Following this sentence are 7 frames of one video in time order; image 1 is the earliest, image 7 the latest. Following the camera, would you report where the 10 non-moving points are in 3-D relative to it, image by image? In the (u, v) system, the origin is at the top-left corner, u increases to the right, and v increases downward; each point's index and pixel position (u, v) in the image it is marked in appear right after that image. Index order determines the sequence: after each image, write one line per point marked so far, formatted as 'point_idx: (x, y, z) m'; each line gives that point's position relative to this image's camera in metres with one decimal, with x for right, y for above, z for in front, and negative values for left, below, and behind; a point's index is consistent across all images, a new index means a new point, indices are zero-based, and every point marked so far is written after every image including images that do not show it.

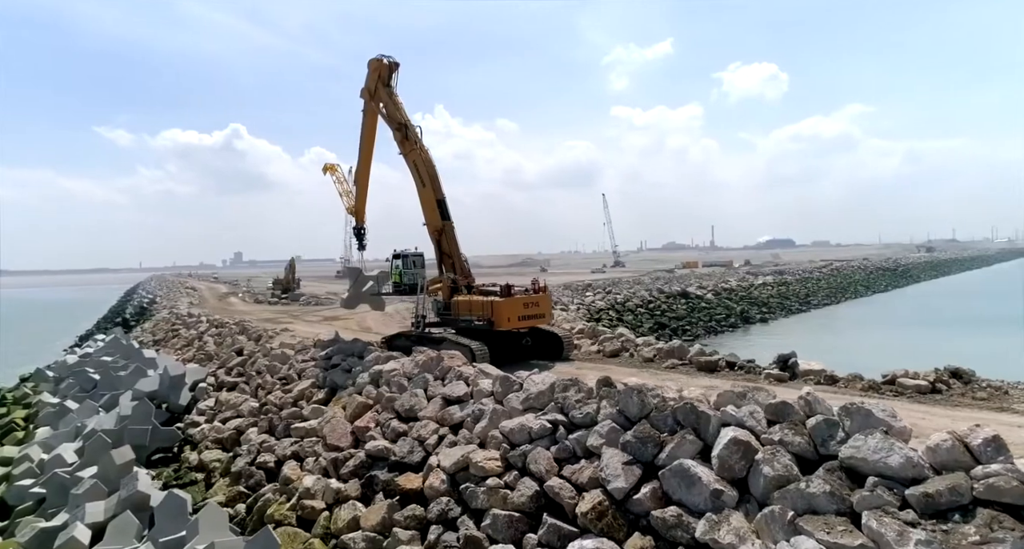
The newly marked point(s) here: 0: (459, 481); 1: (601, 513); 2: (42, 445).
0: (-0.4, -1.5, +4.4) m
1: (+0.5, -1.3, +3.4) m
2: (-6.6, -2.4, +8.6) m
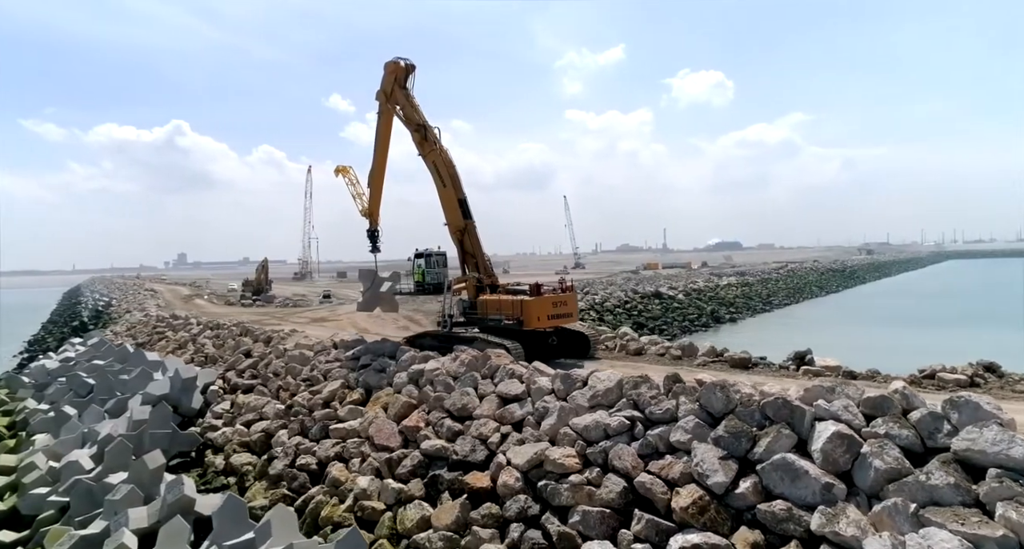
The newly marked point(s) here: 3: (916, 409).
0: (+0.1, -1.4, +4.3) m
1: (+1.1, -1.3, +3.4) m
2: (-6.3, -2.4, +8.3) m
3: (+2.3, -0.8, +3.4) m
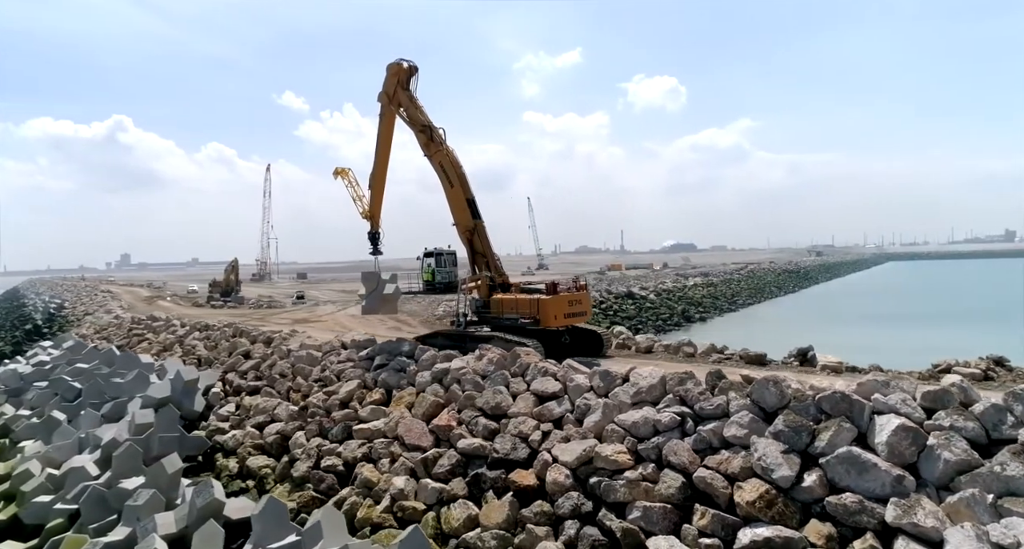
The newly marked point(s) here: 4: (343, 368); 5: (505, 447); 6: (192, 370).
0: (+0.5, -1.4, +4.3) m
1: (+1.5, -1.3, +3.5) m
2: (-6.1, -2.4, +8.0) m
3: (+2.6, -0.7, +3.5) m
4: (-2.1, -1.2, +7.6) m
5: (-0.1, -1.4, +4.9) m
6: (-4.6, -1.4, +8.8) m
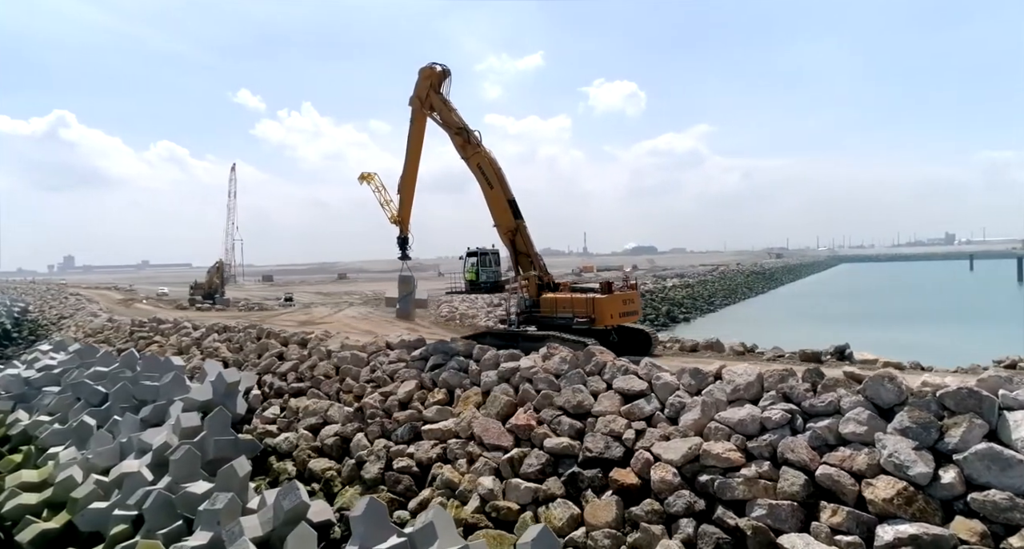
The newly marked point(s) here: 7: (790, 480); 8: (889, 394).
0: (+1.2, -1.4, +4.3) m
1: (+2.2, -1.2, +3.4) m
2: (-5.4, -2.4, +7.8) m
3: (+3.4, -0.7, +3.5) m
4: (-1.4, -1.1, +7.5) m
5: (+0.7, -1.3, +4.8) m
6: (-3.9, -1.4, +8.7) m
7: (+1.7, -1.3, +3.8) m
8: (+2.5, -0.8, +4.0) m
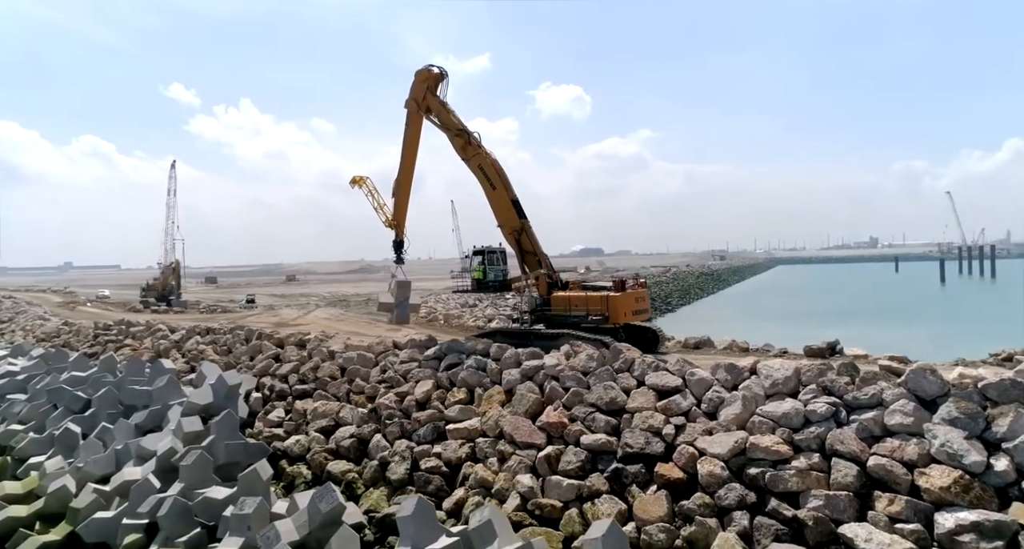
0: (+1.6, -1.4, +4.3) m
1: (+2.6, -1.2, +3.5) m
2: (-5.3, -2.4, +7.5) m
3: (+3.8, -0.7, +3.7) m
4: (-1.3, -1.1, +7.4) m
5: (+1.0, -1.3, +4.8) m
6: (-3.8, -1.4, +8.4) m
7: (+2.1, -1.3, +3.9) m
8: (+2.8, -0.7, +4.2) m
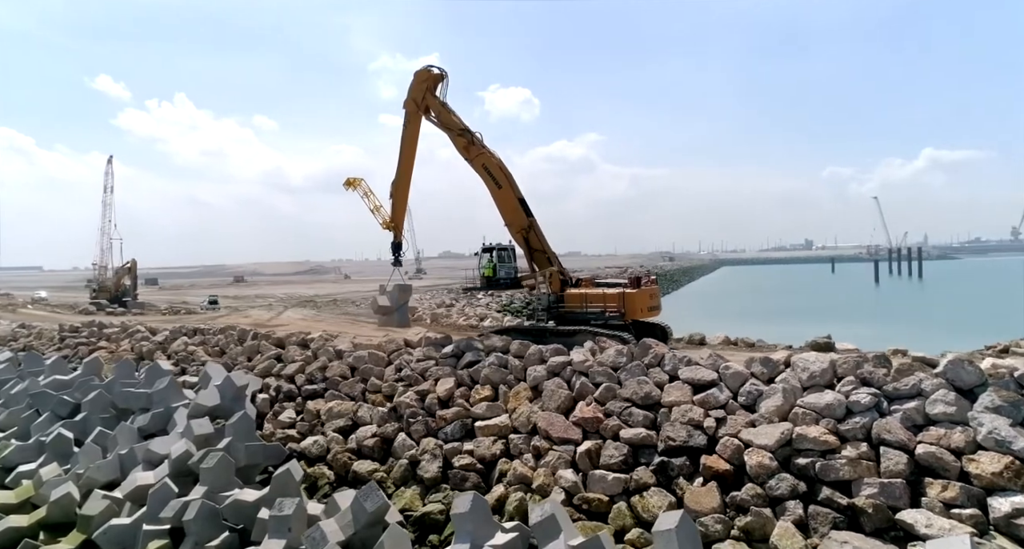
0: (+2.0, -1.3, +4.4) m
1: (+3.0, -1.2, +3.7) m
2: (-5.0, -2.4, +7.2) m
3: (+4.2, -0.6, +3.9) m
4: (-1.0, -1.1, +7.4) m
5: (+1.3, -1.3, +4.9) m
6: (-3.6, -1.3, +8.2) m
7: (+2.5, -1.2, +4.0) m
8: (+3.2, -0.7, +4.3) m
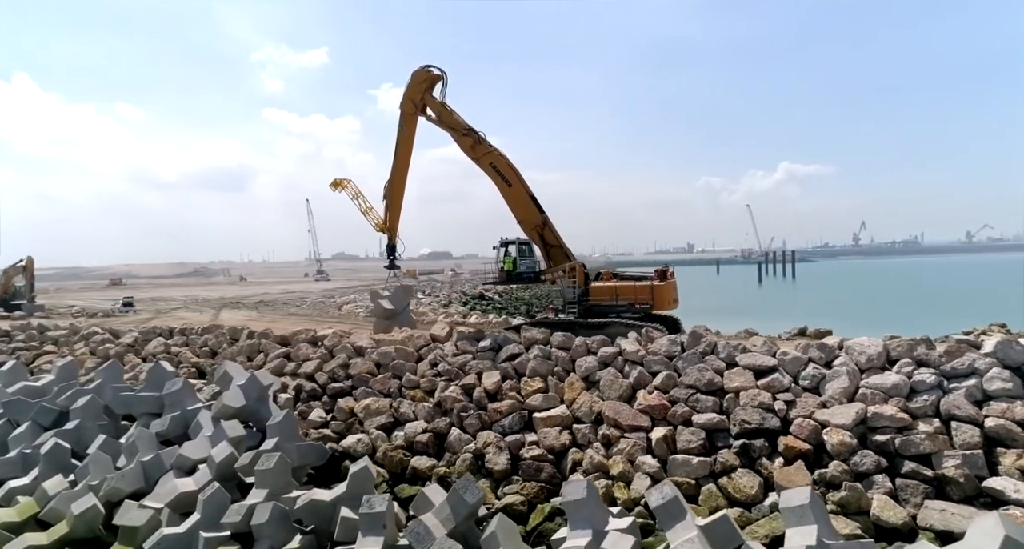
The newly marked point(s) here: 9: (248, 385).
0: (+2.7, -1.2, +4.8) m
1: (+3.8, -1.1, +4.2) m
2: (-4.5, -2.4, +6.8) m
3: (+5.0, -0.5, +4.5) m
4: (-0.6, -1.0, +7.4) m
5: (+2.0, -1.2, +5.2) m
6: (-3.3, -1.3, +8.0) m
7: (+3.3, -1.1, +4.4) m
8: (+4.0, -0.6, +4.8) m
9: (-3.3, -1.4, +7.6) m
